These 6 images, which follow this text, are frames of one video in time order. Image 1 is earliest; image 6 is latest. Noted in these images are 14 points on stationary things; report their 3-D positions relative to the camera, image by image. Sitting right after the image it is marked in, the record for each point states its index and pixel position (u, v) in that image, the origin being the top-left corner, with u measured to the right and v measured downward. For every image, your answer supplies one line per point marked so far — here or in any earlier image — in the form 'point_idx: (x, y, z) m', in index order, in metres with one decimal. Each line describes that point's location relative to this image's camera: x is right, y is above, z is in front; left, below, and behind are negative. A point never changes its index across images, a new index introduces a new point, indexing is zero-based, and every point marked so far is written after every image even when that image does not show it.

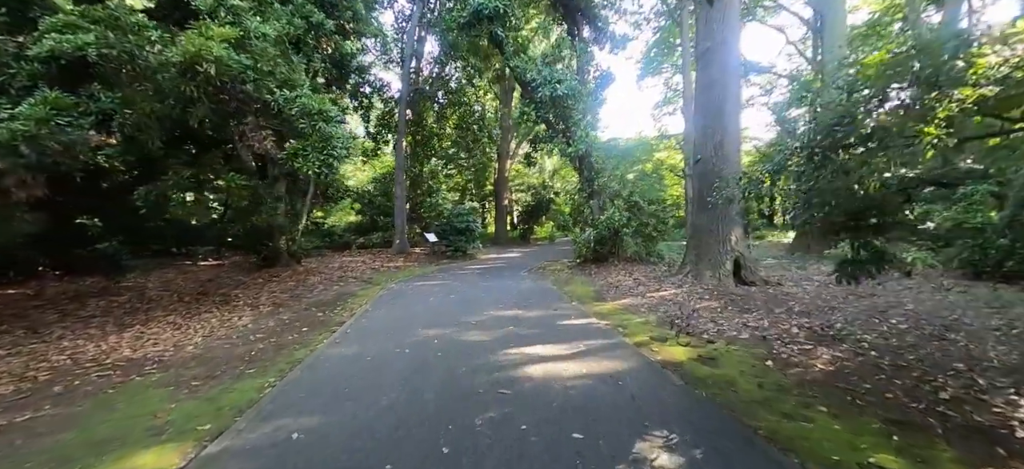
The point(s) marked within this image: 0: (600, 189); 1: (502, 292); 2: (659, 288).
0: (+2.8, +1.5, +13.3) m
1: (-0.2, -1.2, +9.0) m
2: (+3.1, -1.1, +8.9) m
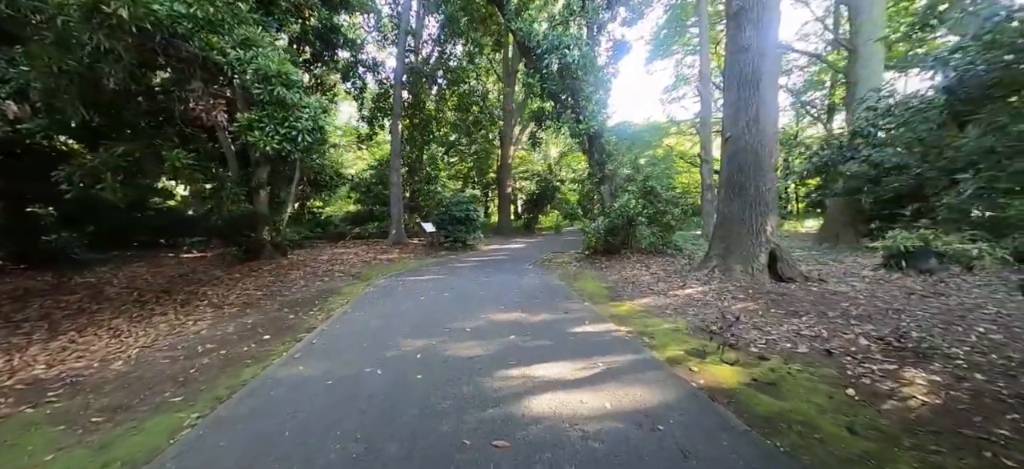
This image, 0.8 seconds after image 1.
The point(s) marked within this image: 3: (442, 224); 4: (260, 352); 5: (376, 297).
0: (+2.8, +1.8, +12.1) m
1: (-0.2, -1.0, +7.9) m
2: (+3.1, -0.9, +7.8) m
3: (-2.6, +0.4, +15.9) m
4: (-2.9, -1.3, +4.9) m
5: (-2.5, -1.1, +7.7) m
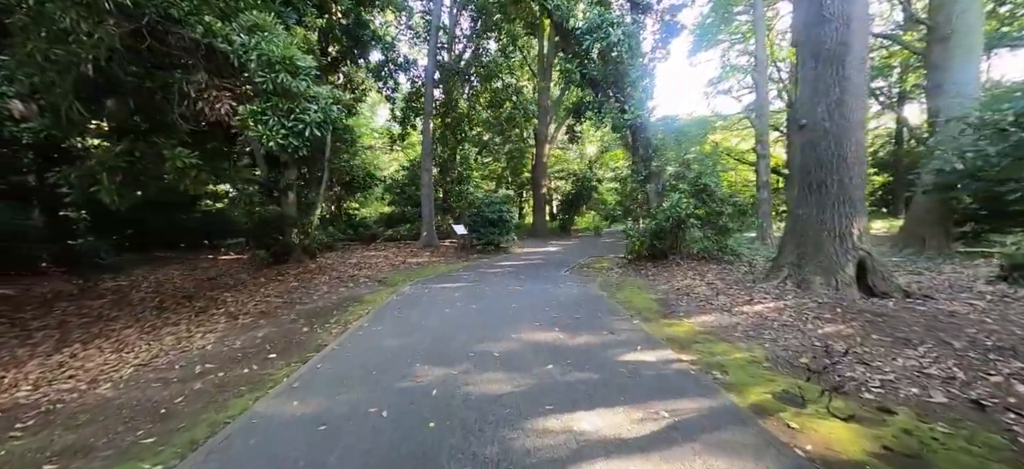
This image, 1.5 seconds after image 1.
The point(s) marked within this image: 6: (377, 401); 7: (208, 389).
0: (+3.8, +1.7, +11.0) m
1: (+0.4, -1.1, +7.0) m
2: (+3.7, -1.0, +6.7) m
3: (-1.4, +0.3, +15.2) m
4: (-2.6, -1.4, +4.3) m
5: (-1.9, -1.2, +7.1) m
6: (-1.1, -1.4, +3.6) m
7: (-2.9, -1.5, +4.1) m
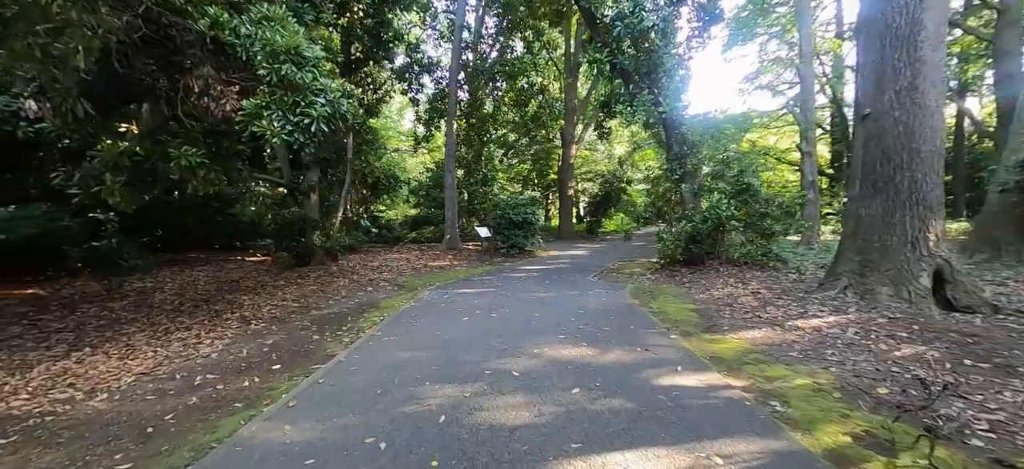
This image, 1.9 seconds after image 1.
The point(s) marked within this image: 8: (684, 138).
0: (+4.4, +1.6, +10.2) m
1: (+0.8, -1.2, +6.5) m
2: (+4.0, -1.1, +5.9) m
3: (-0.5, +0.2, +14.7) m
4: (-2.4, -1.4, +4.0) m
5: (-1.5, -1.2, +6.7) m
6: (-1.0, -1.4, +3.1) m
7: (-2.7, -1.5, +3.7) m
8: (+4.2, +2.4, +10.5) m
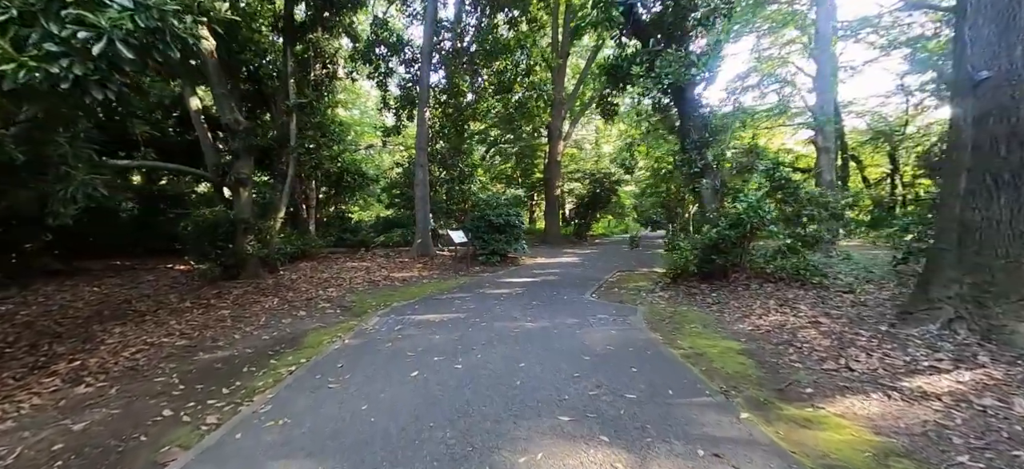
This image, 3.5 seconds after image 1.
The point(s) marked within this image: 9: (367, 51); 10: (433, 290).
0: (+4.0, +1.5, +8.4) m
1: (+0.5, -1.3, +4.5) m
2: (+3.8, -1.2, +4.0) m
3: (-1.1, 0.0, +12.7) m
4: (-2.6, -1.5, +1.8) m
5: (-1.8, -1.3, +4.6) m
6: (-1.1, -1.5, +1.1) m
7: (-2.9, -1.6, +1.6) m
8: (+3.8, +2.3, +8.6) m
9: (-5.0, +6.3, +14.6) m
10: (-1.6, -1.1, +8.5) m
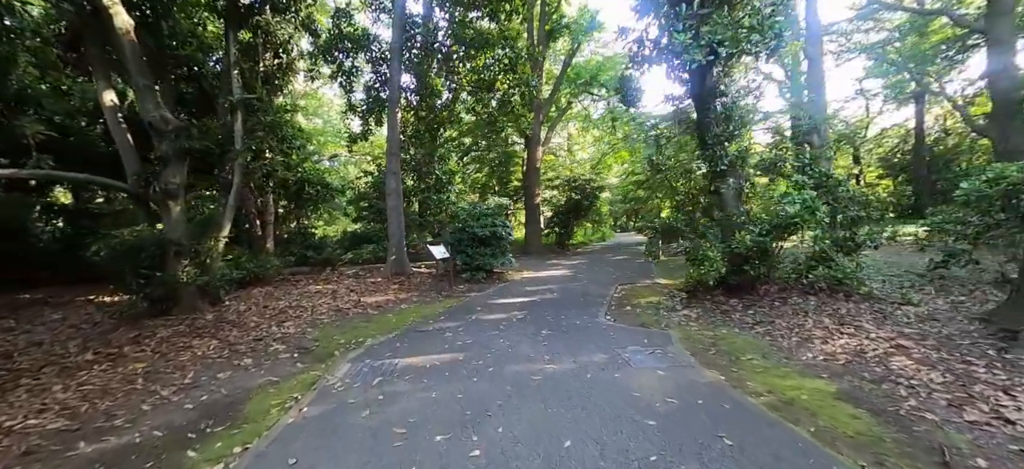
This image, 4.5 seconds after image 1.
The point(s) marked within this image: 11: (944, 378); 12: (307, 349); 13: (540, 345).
0: (+3.8, +1.4, +7.4) m
1: (+0.7, -1.4, +3.2) m
2: (+4.1, -1.2, +3.0) m
3: (-1.4, -0.3, +11.3) m
4: (-2.1, -1.7, +0.3) m
5: (-1.5, -1.5, +3.1) m
6: (-0.6, -1.6, -0.3) m
7: (-2.4, -1.7, +0.1) m
8: (+3.7, +2.1, +7.6) m
9: (-5.7, +5.7, +13.1) m
10: (-1.6, -1.4, +7.0) m
11: (+3.8, -1.2, +3.8) m
12: (-2.7, -1.5, +5.5) m
13: (+0.4, -1.3, +5.2) m
